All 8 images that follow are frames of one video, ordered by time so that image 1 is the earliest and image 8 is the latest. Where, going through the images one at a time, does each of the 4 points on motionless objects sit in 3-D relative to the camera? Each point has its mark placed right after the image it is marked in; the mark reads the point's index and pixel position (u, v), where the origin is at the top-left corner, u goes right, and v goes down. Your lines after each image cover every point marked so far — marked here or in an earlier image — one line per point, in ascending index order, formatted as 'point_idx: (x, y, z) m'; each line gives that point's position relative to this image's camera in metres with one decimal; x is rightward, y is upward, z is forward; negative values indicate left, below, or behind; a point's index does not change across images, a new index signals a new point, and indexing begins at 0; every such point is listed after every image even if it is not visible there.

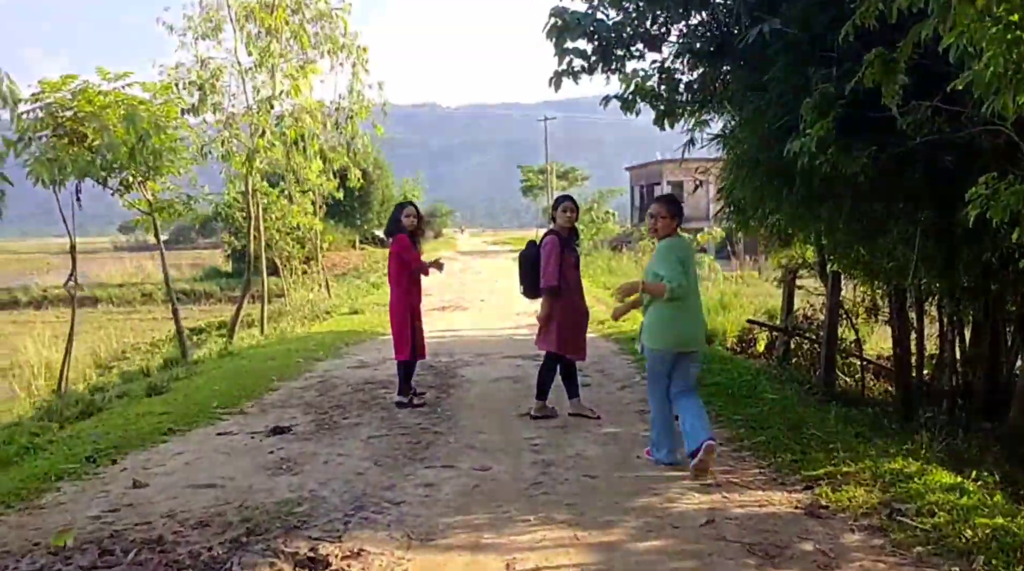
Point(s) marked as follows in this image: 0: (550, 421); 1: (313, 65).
0: (+0.3, -0.9, +7.0) m
1: (-3.0, +3.3, +15.1) m
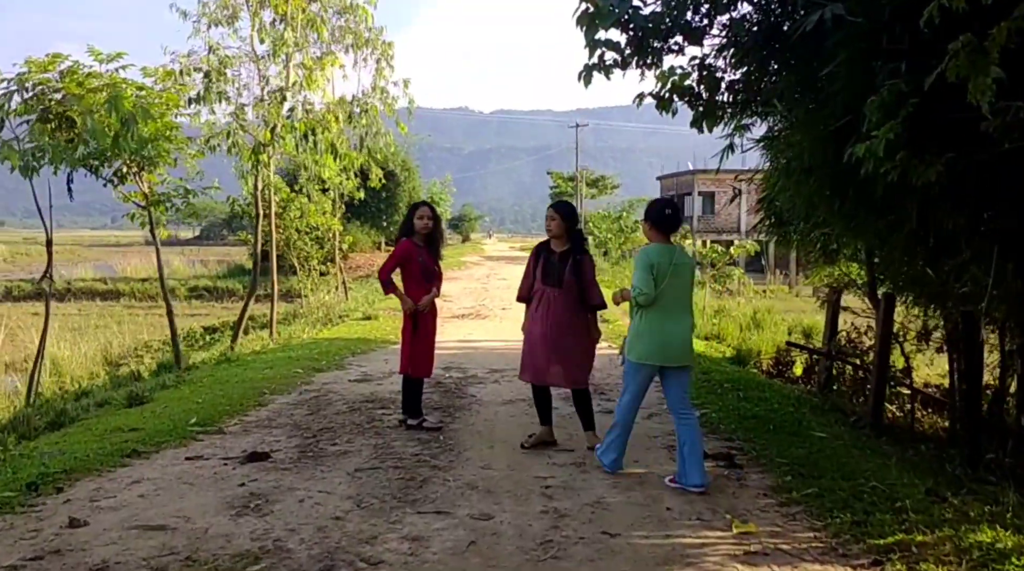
0: (+0.3, -1.0, +6.1) m
1: (-2.6, +3.3, +14.3) m
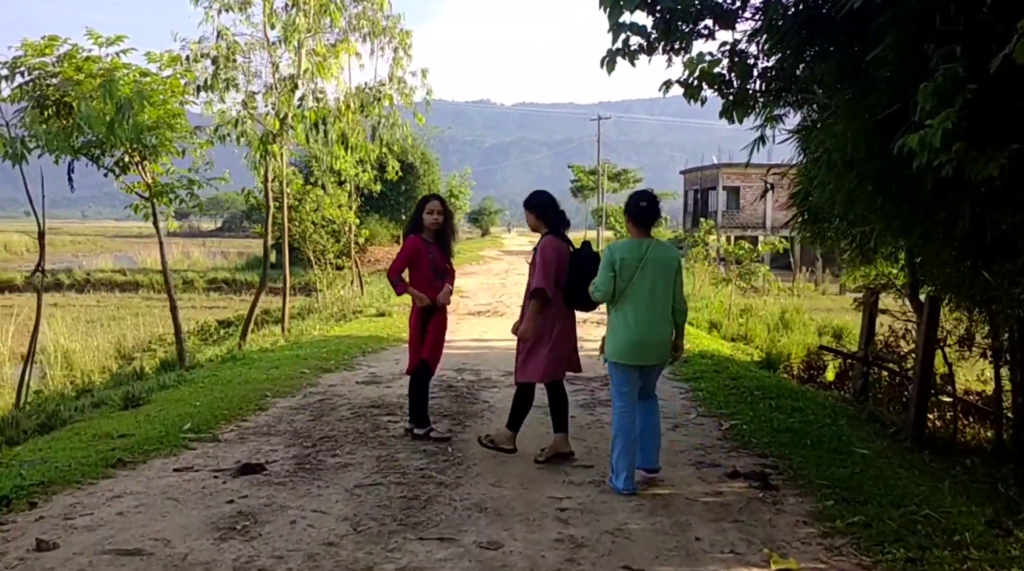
0: (+0.4, -1.0, +5.6) m
1: (-2.3, +3.3, +13.9) m
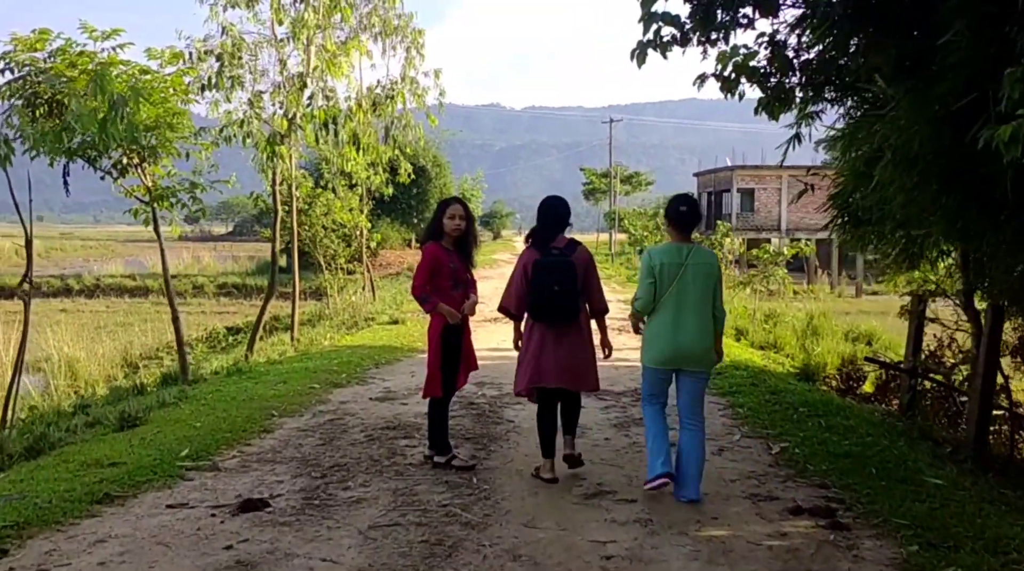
0: (+0.6, -1.1, +5.0) m
1: (-2.0, +3.2, +13.3) m
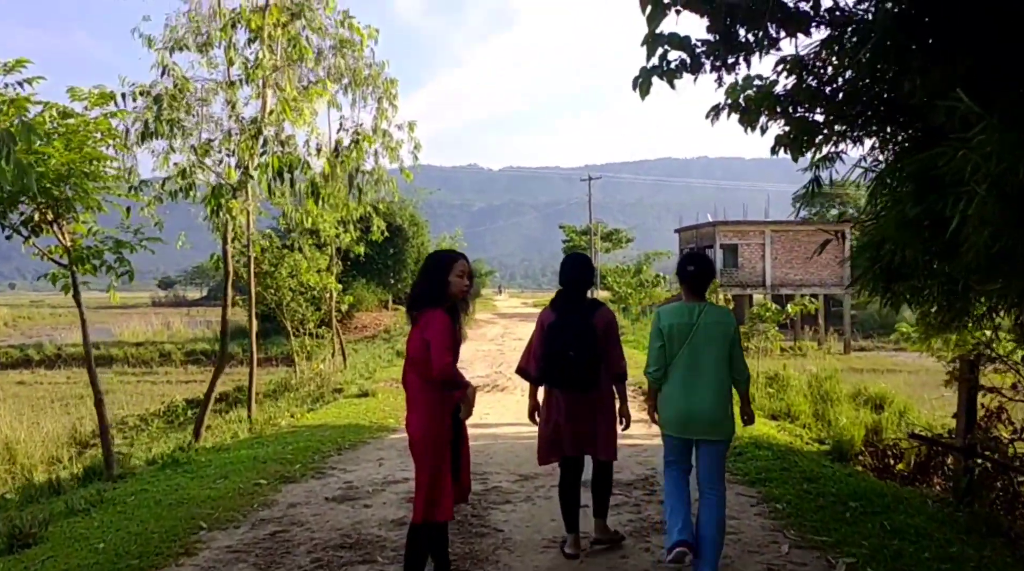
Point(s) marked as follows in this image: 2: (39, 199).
0: (+0.6, -1.4, +3.6) m
1: (-2.3, +2.4, +12.0) m
2: (-3.6, +0.7, +7.7) m
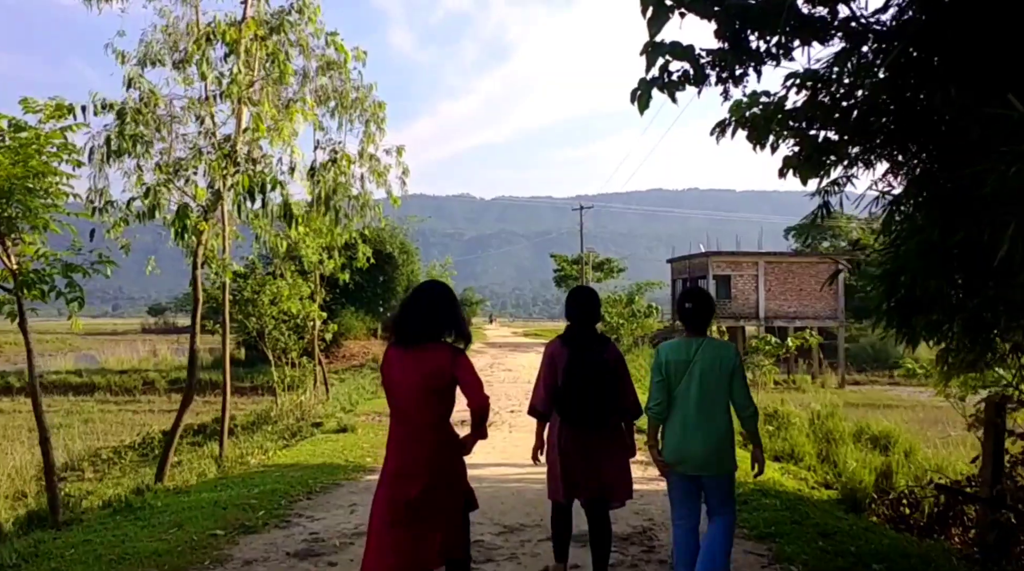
0: (+0.5, -1.5, +2.9) m
1: (-2.4, +2.1, +11.4) m
2: (-3.7, +0.5, +7.1) m
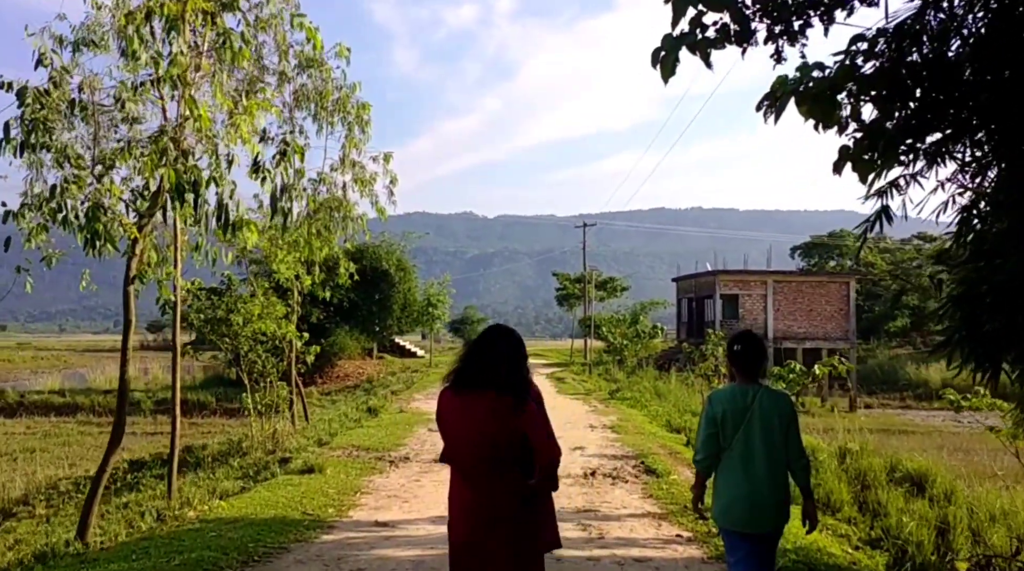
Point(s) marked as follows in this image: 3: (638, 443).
0: (+0.4, -1.5, +1.2) m
1: (-2.5, +1.9, +9.9) m
2: (-3.8, +0.4, +5.5) m
3: (+1.9, -2.3, +14.8) m
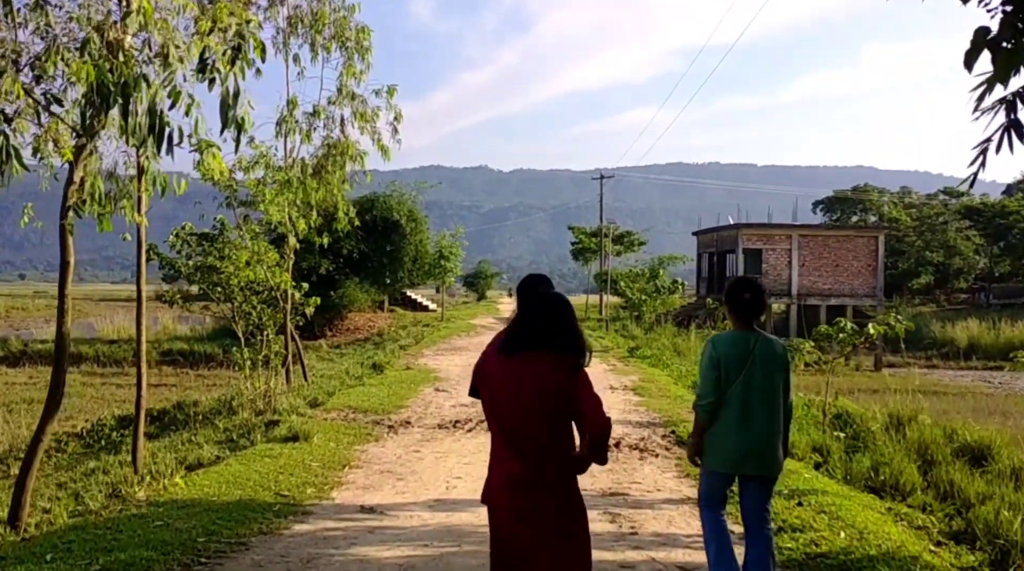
0: (+0.3, -1.4, -0.2) m
1: (-2.4, +2.4, +8.3) m
2: (-3.7, +0.7, +4.0) m
3: (+2.0, -1.6, +13.4) m
